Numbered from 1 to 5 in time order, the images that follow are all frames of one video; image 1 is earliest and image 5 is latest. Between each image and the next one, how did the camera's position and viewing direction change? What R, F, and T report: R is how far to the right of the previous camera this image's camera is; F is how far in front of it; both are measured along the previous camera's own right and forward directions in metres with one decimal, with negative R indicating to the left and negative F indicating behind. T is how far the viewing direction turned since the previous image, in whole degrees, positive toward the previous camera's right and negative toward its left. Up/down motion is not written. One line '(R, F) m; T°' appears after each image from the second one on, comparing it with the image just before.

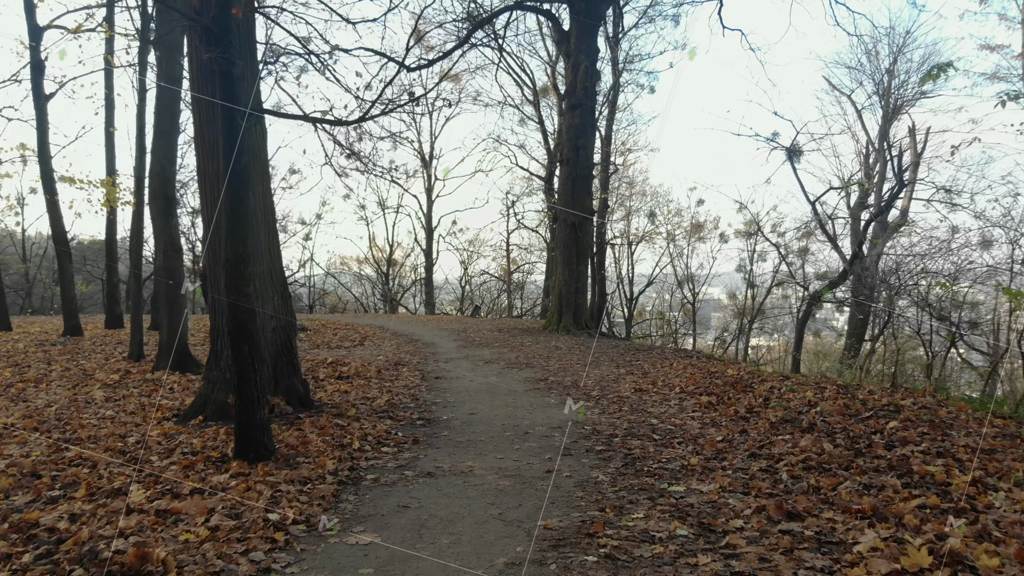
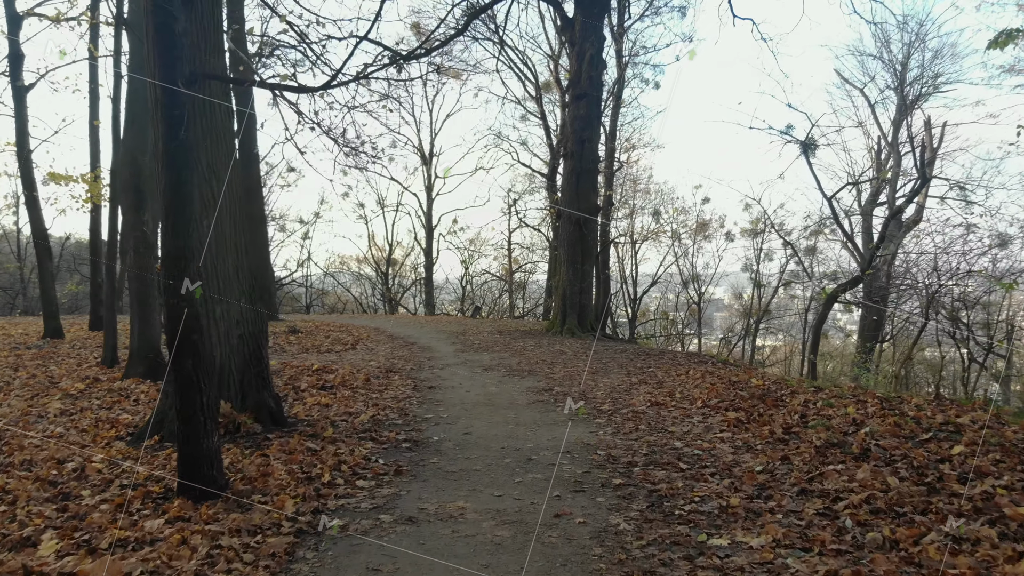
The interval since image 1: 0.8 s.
(0.0, +1.0) m; 0°
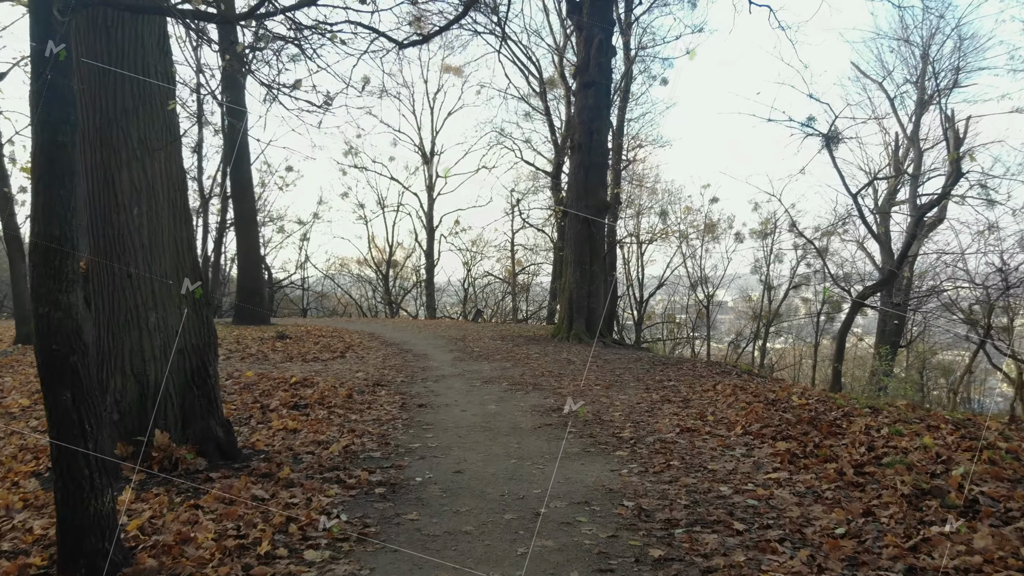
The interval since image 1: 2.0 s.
(0.0, +1.3) m; 0°
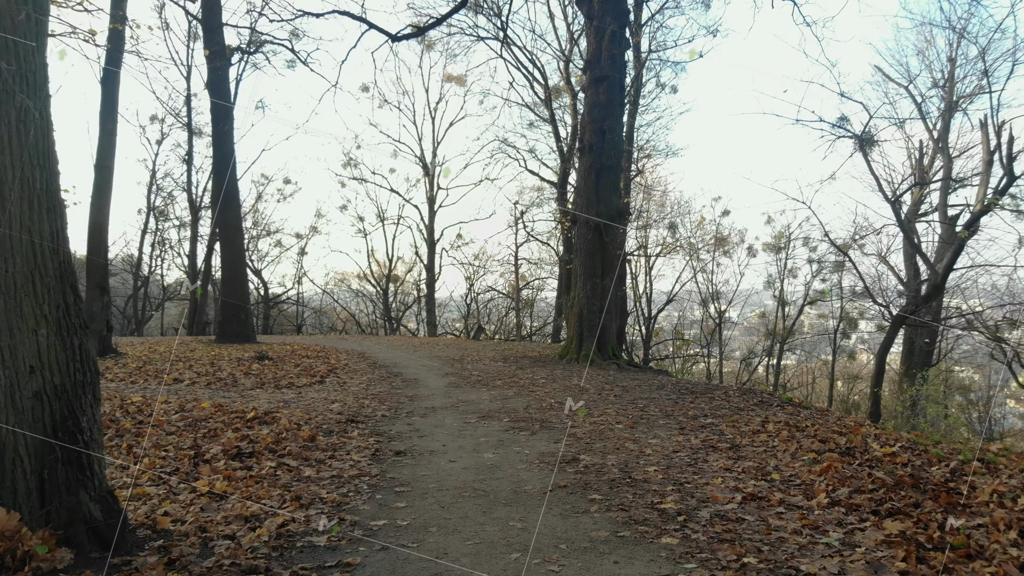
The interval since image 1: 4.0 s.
(0.0, +1.7) m; 0°
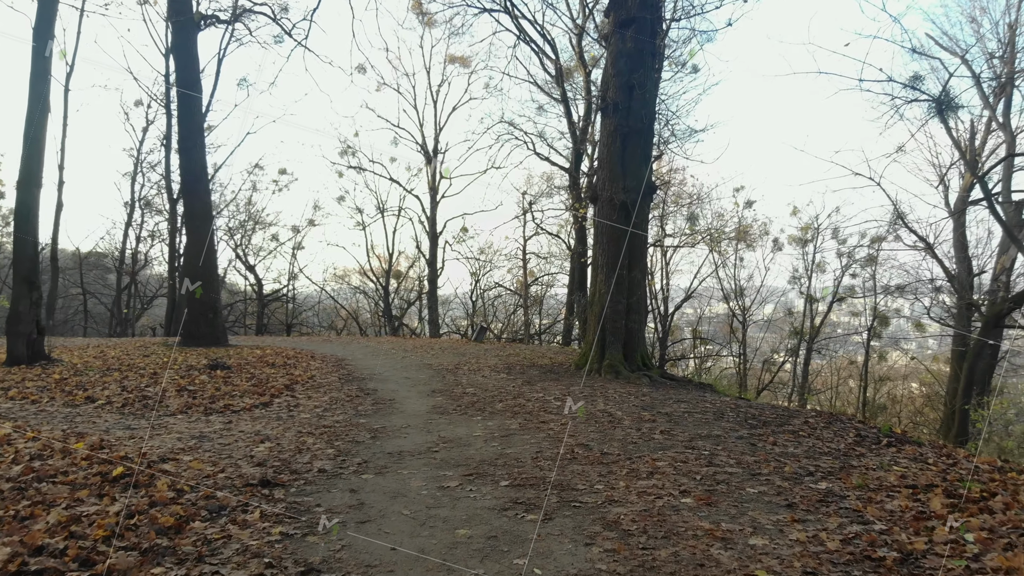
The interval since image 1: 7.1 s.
(+0.1, +3.0) m; -1°
